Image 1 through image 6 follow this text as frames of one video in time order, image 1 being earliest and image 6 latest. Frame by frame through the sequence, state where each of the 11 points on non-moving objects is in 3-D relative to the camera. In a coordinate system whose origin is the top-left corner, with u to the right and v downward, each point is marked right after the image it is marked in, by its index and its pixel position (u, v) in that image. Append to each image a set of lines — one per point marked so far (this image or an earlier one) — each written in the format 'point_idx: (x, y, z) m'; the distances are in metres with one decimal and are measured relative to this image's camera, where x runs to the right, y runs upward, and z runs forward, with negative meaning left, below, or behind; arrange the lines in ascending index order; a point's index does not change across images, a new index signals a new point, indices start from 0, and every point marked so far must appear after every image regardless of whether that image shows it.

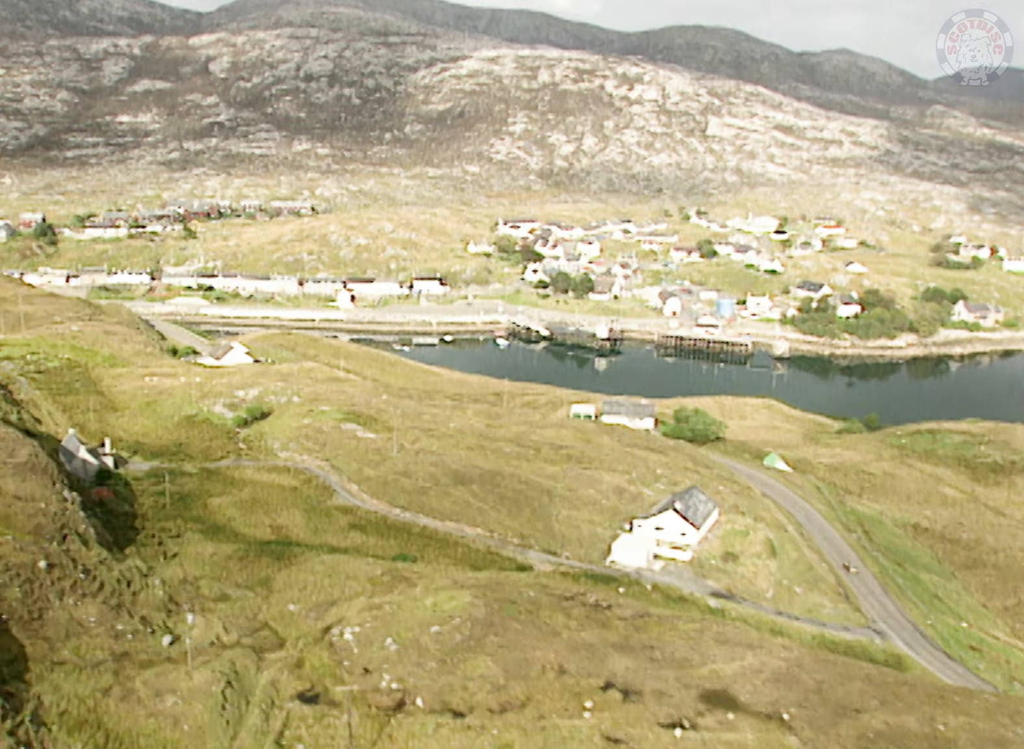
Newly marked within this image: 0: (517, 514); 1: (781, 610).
0: (+0.1, -2.1, +19.7) m
1: (+3.8, -3.3, +18.4) m
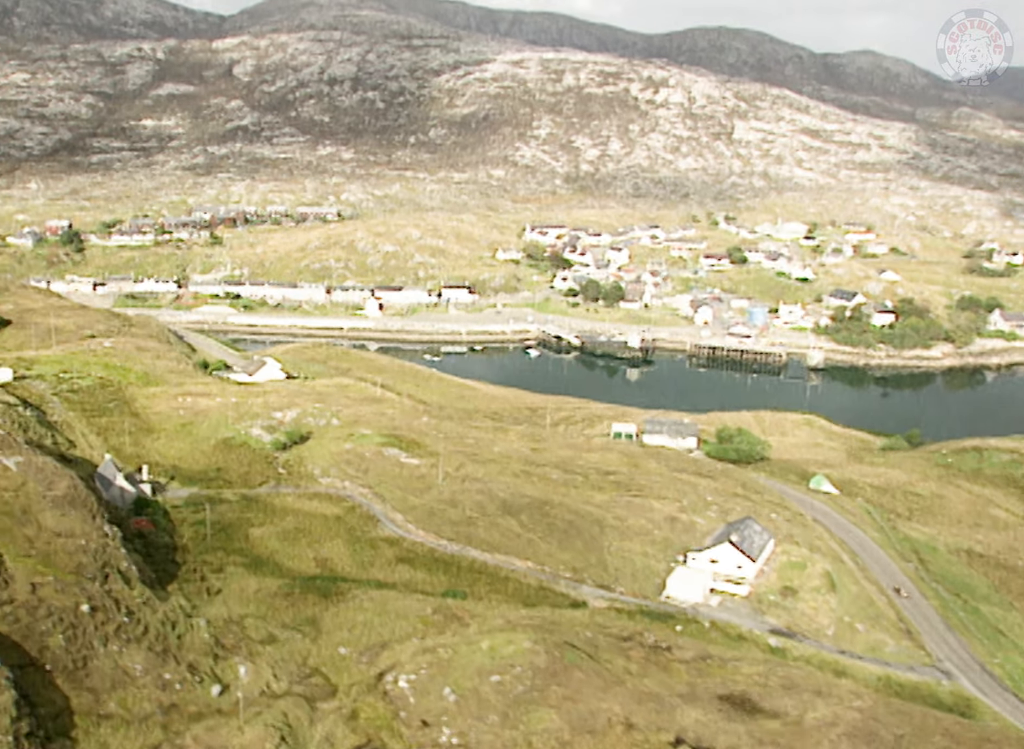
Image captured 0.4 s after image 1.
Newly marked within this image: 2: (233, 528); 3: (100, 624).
0: (+0.8, -2.5, +19.0) m
1: (+4.5, -3.7, +17.7) m
2: (-4.1, -2.2, +19.0) m
3: (-4.4, -2.6, +13.7) m
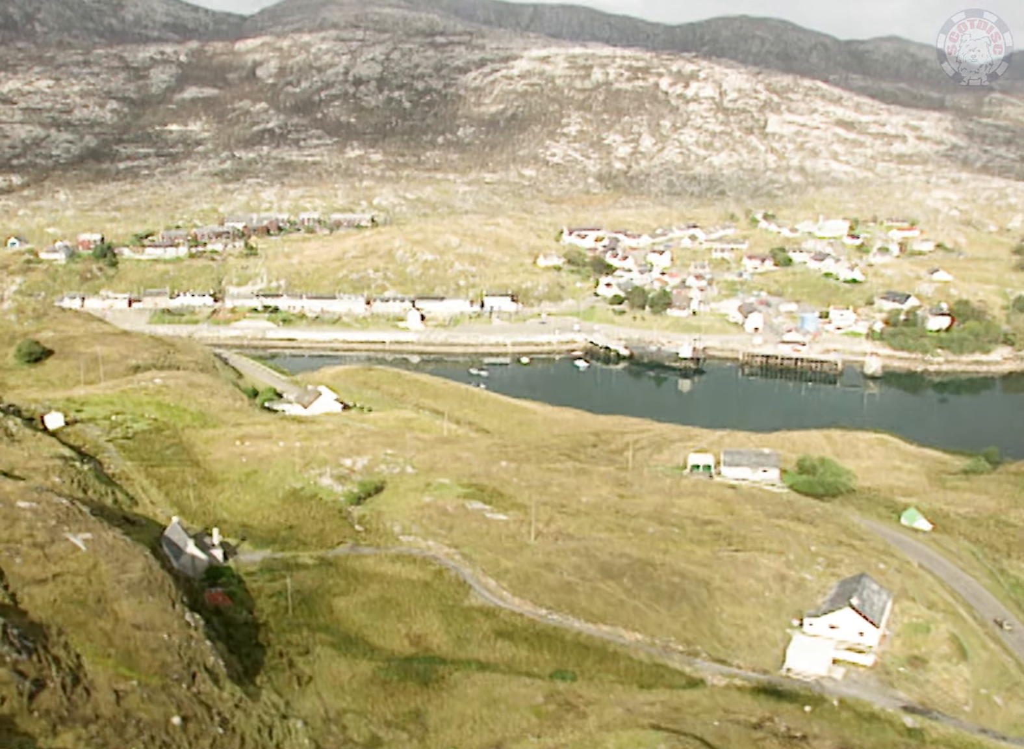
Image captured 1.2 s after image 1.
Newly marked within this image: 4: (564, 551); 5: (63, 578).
0: (+2.2, -3.2, +17.6) m
1: (+5.9, -4.4, +16.2) m
2: (-2.7, -3.0, +17.6) m
3: (-3.0, -3.5, +12.4) m
4: (+0.8, -2.5, +18.9) m
5: (-5.1, -2.3, +14.6) m
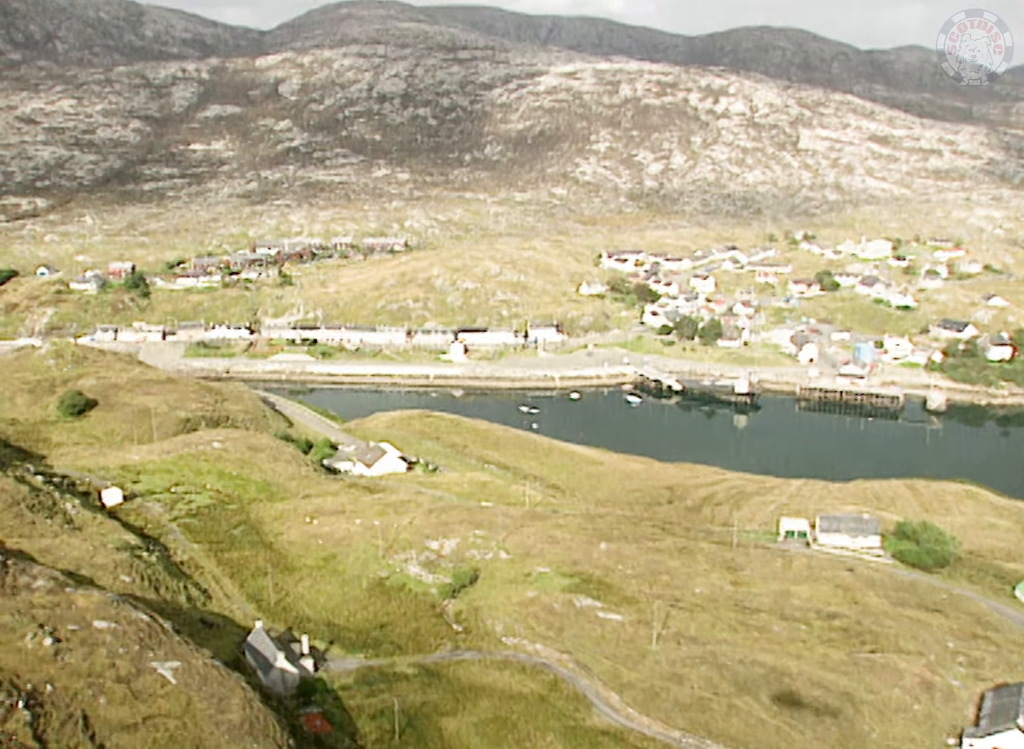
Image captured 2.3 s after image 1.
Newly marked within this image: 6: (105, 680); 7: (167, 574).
0: (+3.8, -4.4, +15.7) m
1: (+7.5, -5.5, +14.3) m
2: (-1.1, -4.2, +15.8) m
3: (-1.5, -4.6, +10.6) m
4: (+2.3, -3.7, +17.0) m
5: (-3.5, -3.5, +12.9) m
6: (-4.2, -3.1, +13.3) m
7: (-5.0, -2.9, +18.6) m
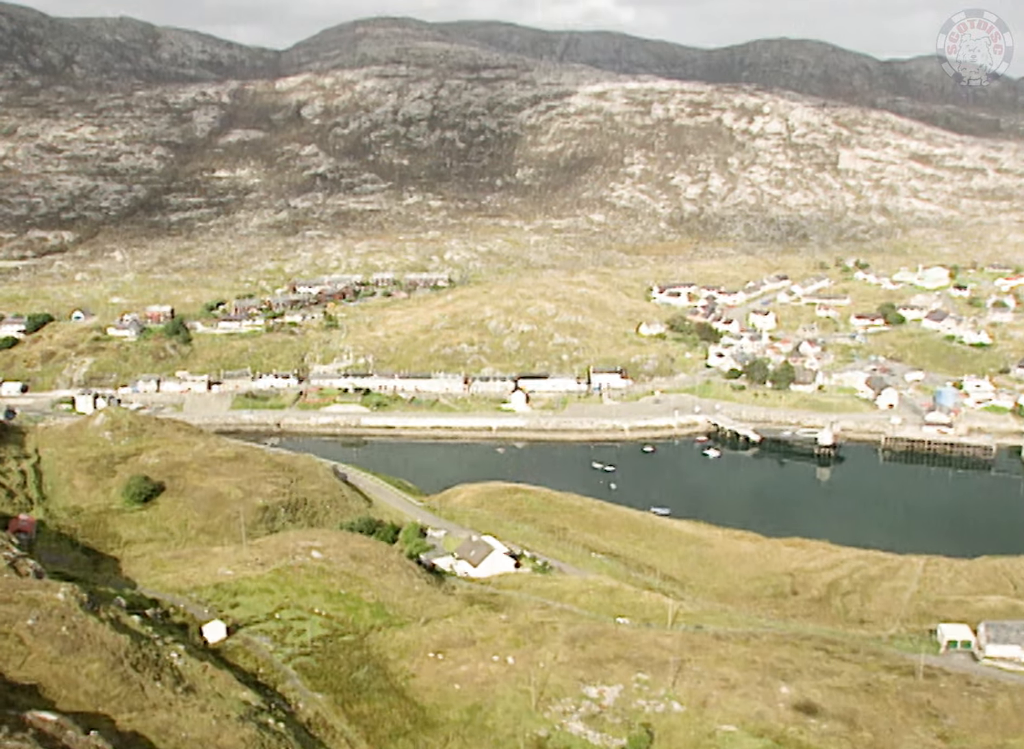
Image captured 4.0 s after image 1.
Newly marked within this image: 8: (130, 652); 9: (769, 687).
0: (+6.1, -6.0, +13.0) m
1: (+9.8, -7.1, +11.5) m
2: (+1.2, -5.8, +13.1) m
3: (+0.8, -6.2, +7.9) m
4: (+4.7, -5.3, +14.3) m
5: (-1.2, -5.1, +10.2) m
6: (-1.9, -4.8, +10.7) m
7: (-2.6, -4.6, +16.0) m
8: (-4.9, -3.6, +16.8) m
9: (+3.6, -4.4, +18.5) m
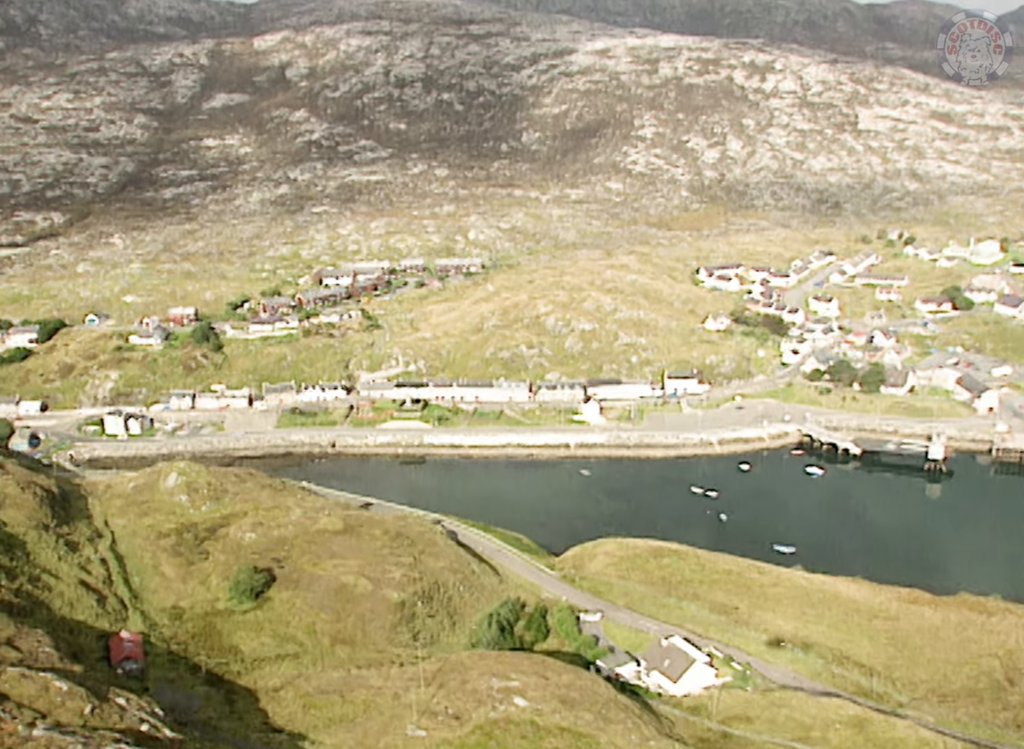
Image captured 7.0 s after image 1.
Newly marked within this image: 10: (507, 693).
0: (+10.0, -7.7, +9.2) m
1: (+13.8, -8.8, +7.9) m
2: (+5.1, -7.7, +9.2) m
3: (+4.9, -8.3, +4.0) m
4: (+8.5, -7.0, +10.5) m
5: (+2.8, -7.1, +6.2) m
6: (+2.1, -6.8, +6.6) m
7: (+1.2, -6.4, +11.9) m
8: (-1.2, -5.4, +12.6) m
9: (+7.3, -6.0, +14.6) m
10: (-0.1, -4.7, +19.2) m
